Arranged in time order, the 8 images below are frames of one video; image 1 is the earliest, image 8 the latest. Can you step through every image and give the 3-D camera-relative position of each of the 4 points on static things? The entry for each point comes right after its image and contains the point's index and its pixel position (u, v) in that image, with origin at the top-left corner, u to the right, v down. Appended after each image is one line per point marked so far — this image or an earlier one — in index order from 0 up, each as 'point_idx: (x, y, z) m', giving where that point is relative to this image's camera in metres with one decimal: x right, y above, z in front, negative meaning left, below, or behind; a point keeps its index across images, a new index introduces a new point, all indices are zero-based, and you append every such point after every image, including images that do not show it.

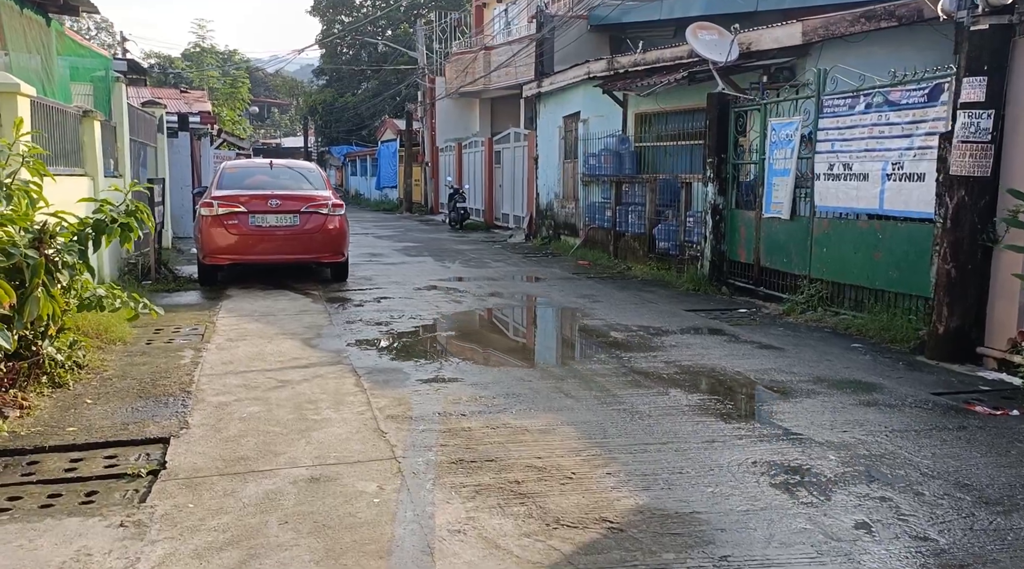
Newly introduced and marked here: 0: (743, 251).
0: (+2.6, +0.4, +11.3) m
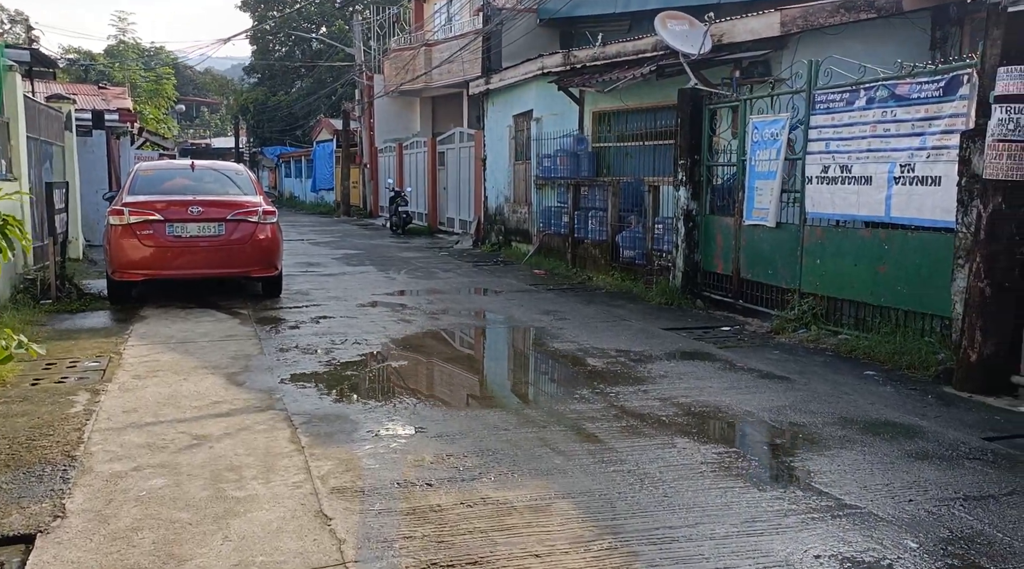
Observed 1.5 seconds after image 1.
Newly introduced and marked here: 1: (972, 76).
0: (+2.2, +0.2, +10.4) m
1: (+3.2, +1.4, +7.0) m
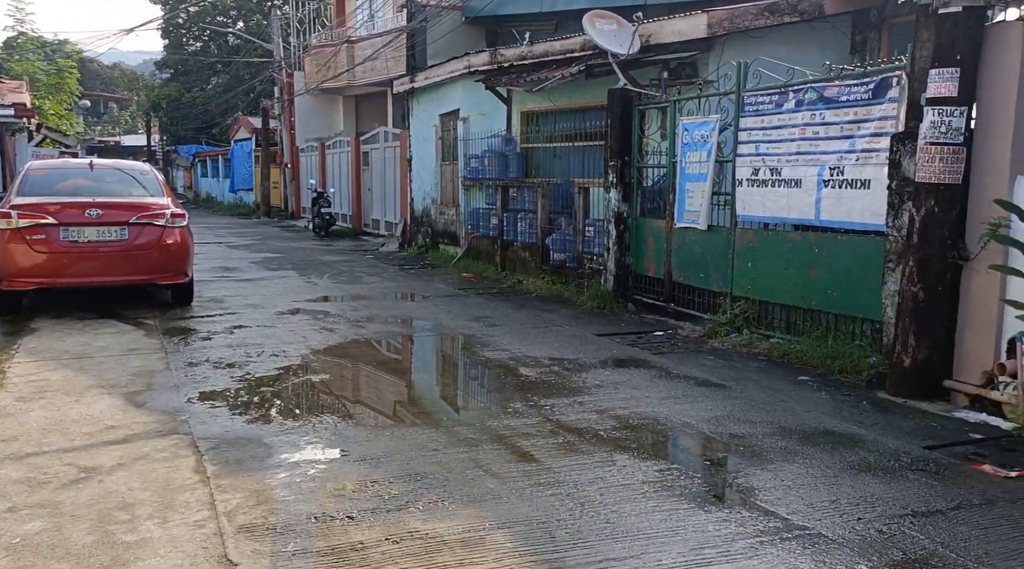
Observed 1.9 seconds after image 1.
0: (+1.4, +0.2, +10.2) m
1: (+2.7, +1.4, +7.0) m
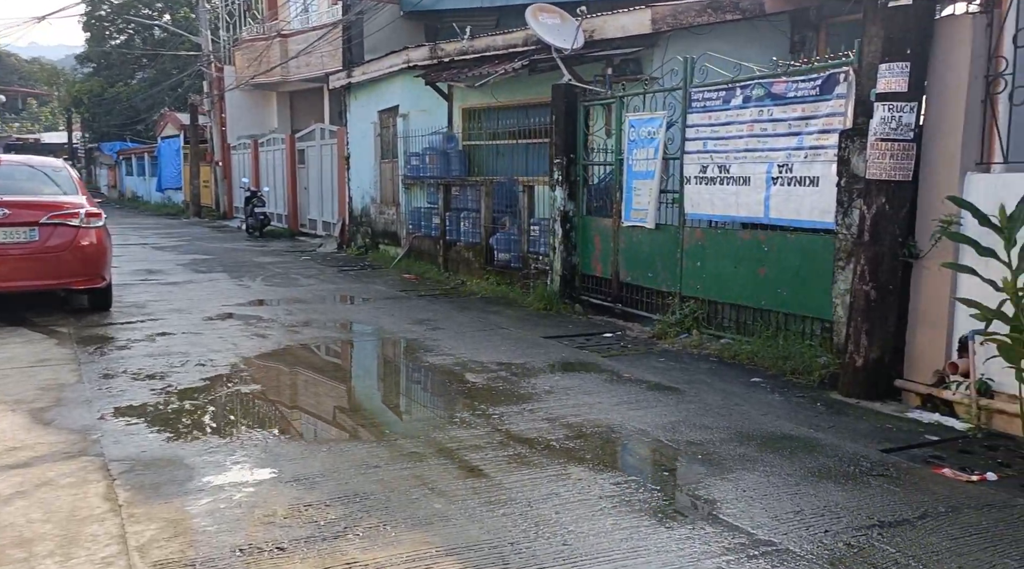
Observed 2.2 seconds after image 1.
0: (+0.9, +0.2, +10.0) m
1: (+2.3, +1.4, +6.9) m
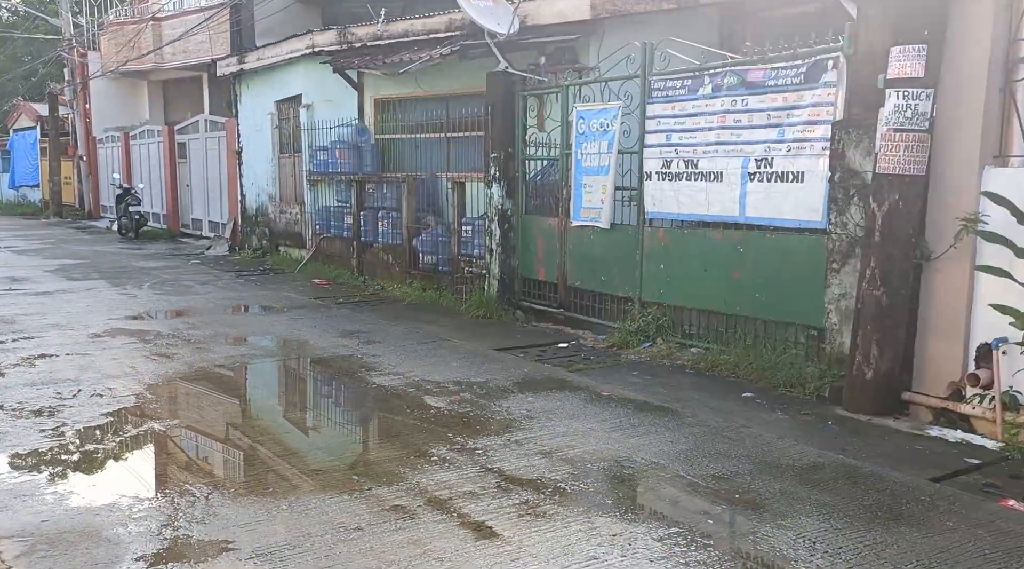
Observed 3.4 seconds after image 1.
0: (+0.3, +0.2, +9.3) m
1: (+2.0, +1.4, +6.3) m
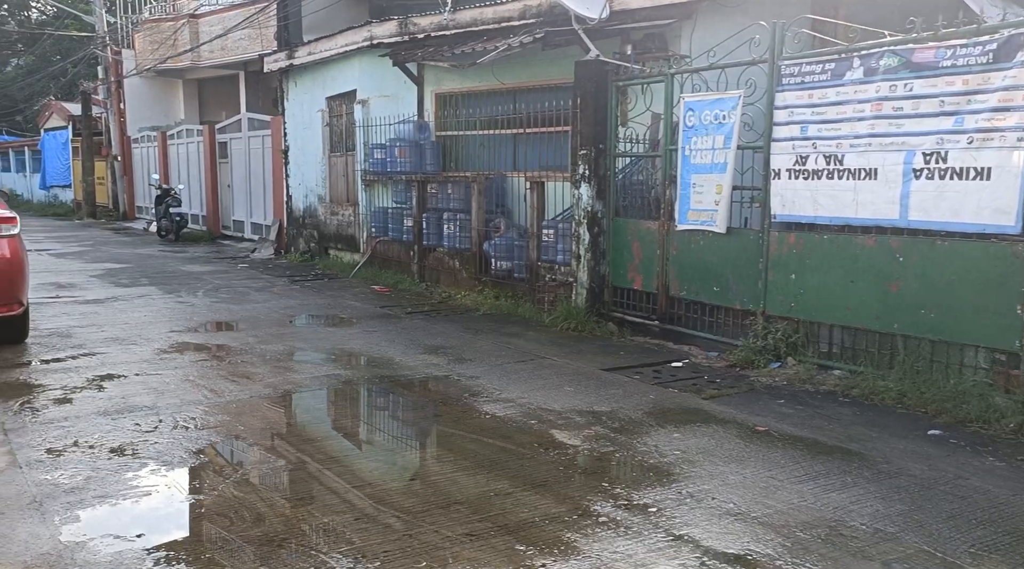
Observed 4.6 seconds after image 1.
0: (+1.1, +0.1, +8.4) m
1: (+2.8, +1.3, +5.3) m
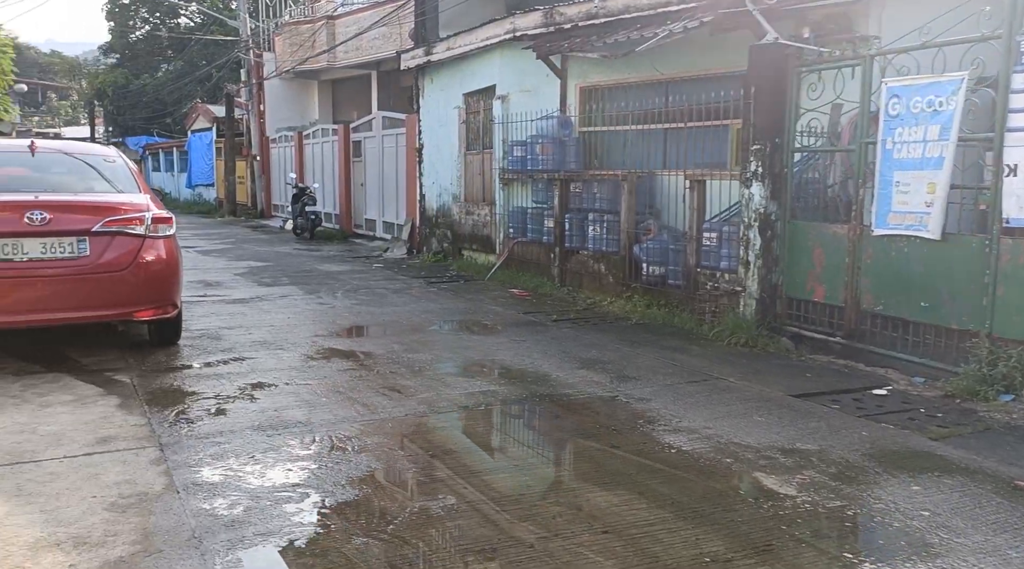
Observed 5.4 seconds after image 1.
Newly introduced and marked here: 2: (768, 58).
0: (+2.3, 0.0, +7.3) m
1: (+3.7, +1.2, +4.1) m
2: (+2.0, +1.7, +7.6) m
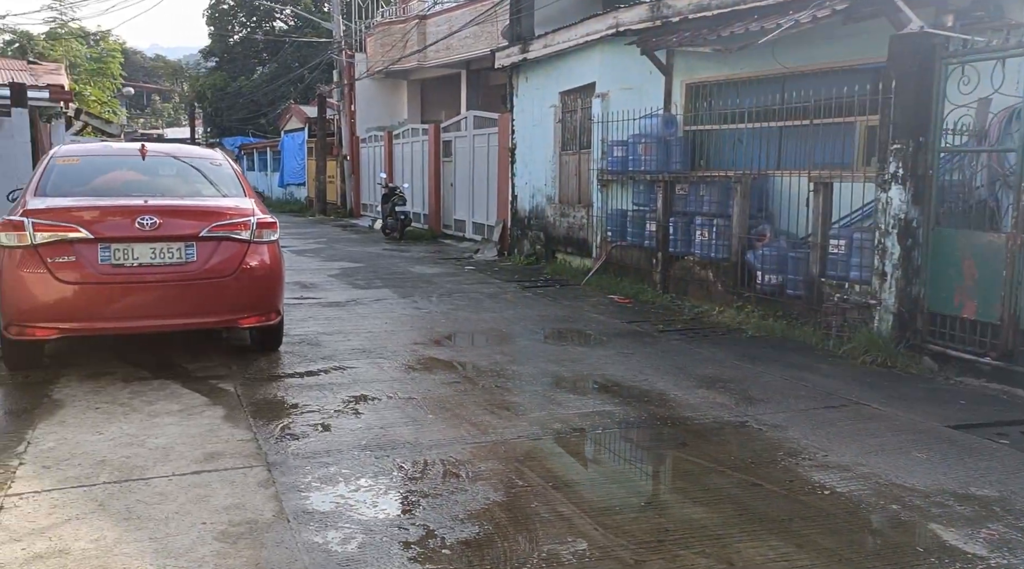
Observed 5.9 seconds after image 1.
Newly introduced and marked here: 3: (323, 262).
0: (+3.1, -0.1, +6.5) m
1: (+4.2, +1.1, +3.2) m
2: (+2.8, +1.6, +6.8) m
3: (-2.5, +0.3, +13.3) m
